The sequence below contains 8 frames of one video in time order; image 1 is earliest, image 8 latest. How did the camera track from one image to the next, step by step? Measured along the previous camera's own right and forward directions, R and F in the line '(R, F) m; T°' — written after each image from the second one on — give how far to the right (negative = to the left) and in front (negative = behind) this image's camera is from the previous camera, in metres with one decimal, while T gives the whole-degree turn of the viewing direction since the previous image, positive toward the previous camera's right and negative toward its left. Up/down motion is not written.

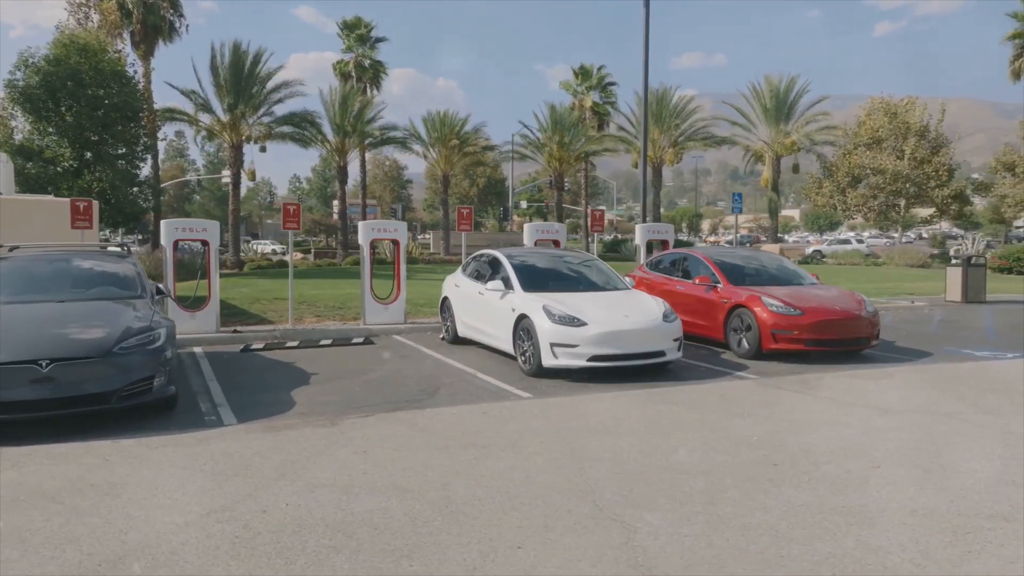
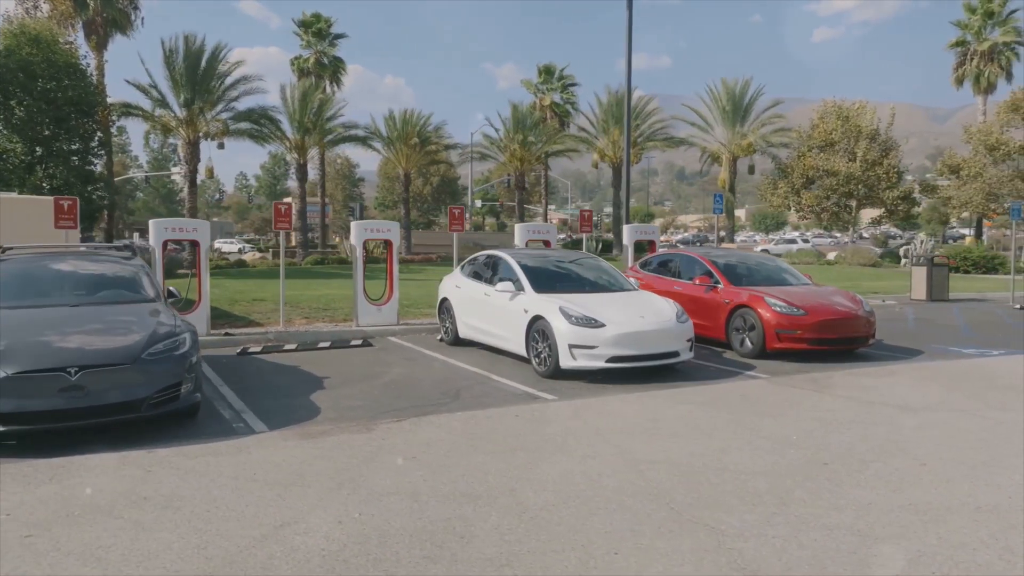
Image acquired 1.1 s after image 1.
(-0.8, +0.1) m; +4°
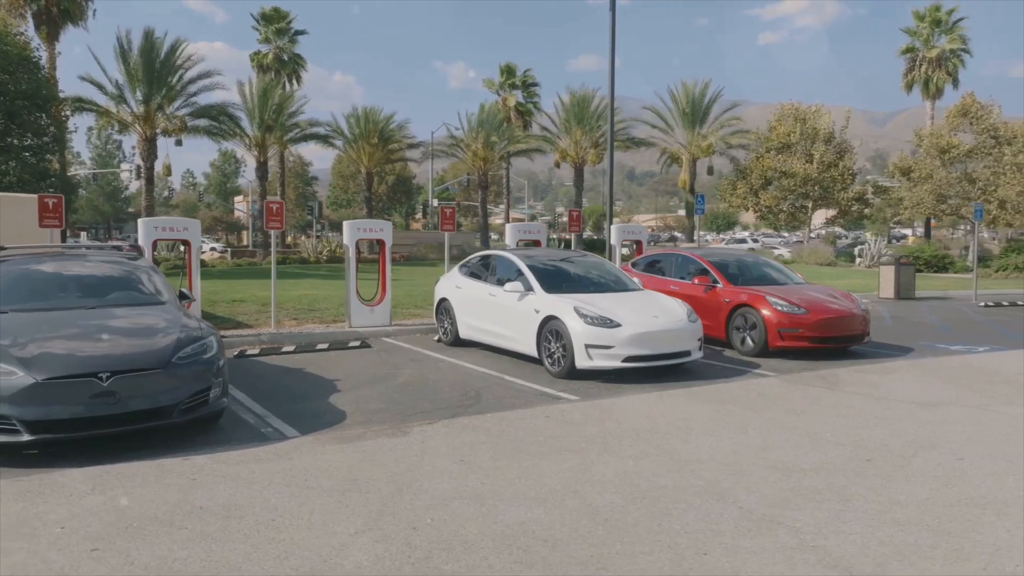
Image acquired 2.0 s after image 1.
(-0.7, +0.1) m; +3°
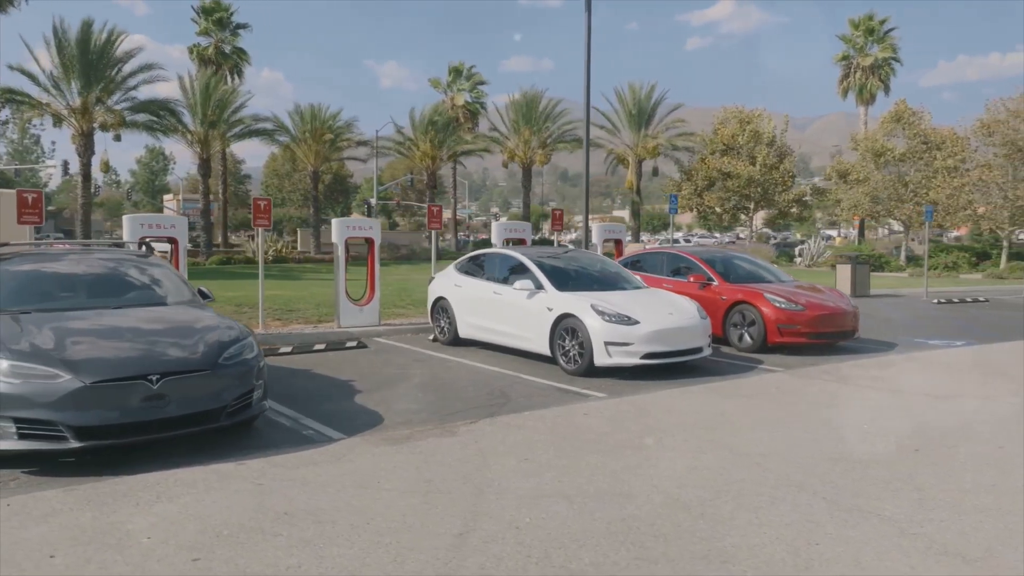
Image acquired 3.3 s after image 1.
(-1.0, +0.1) m; +5°
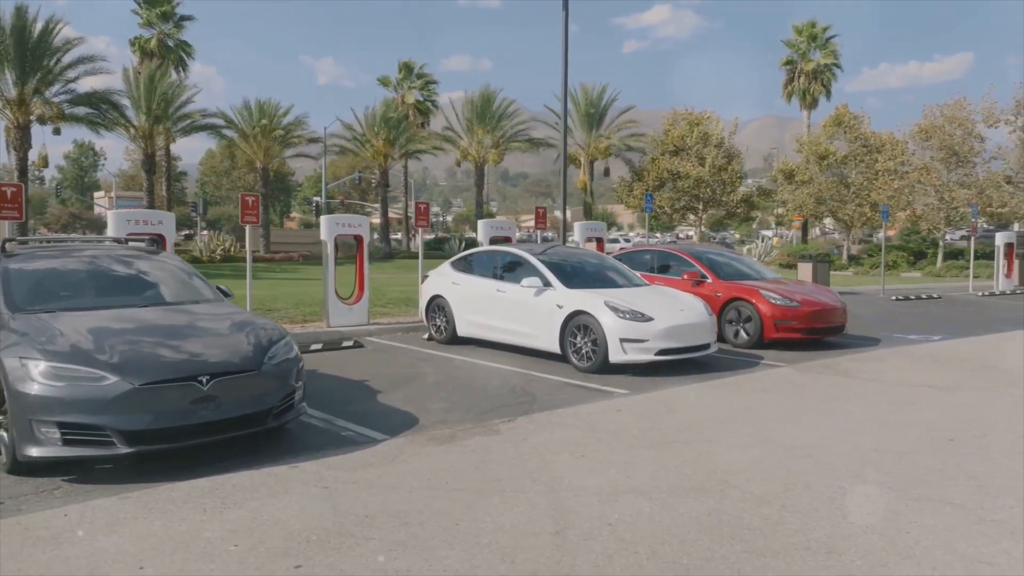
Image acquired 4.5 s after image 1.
(-0.8, +0.1) m; +4°
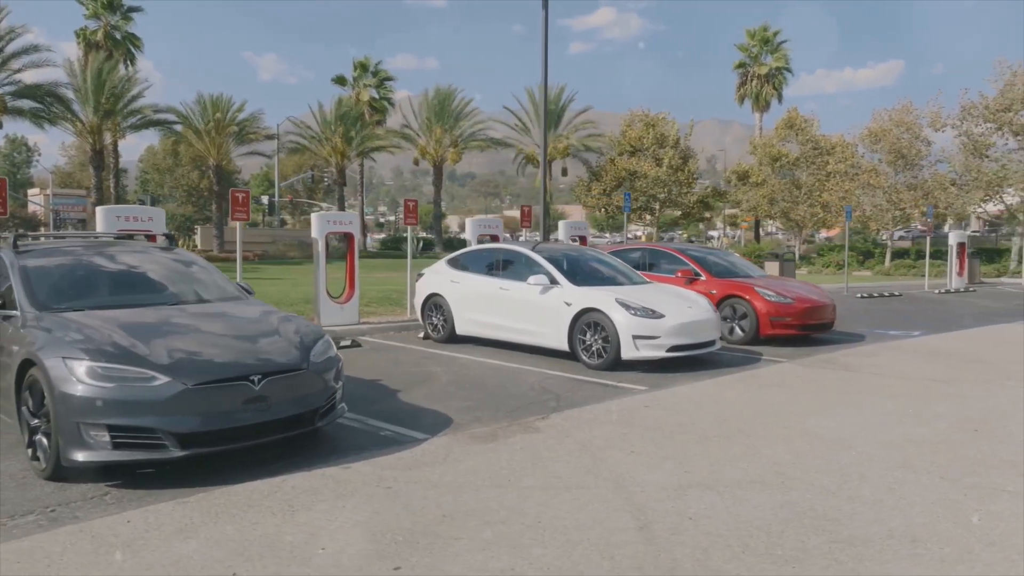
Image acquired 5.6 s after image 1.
(-0.7, +0.1) m; +4°
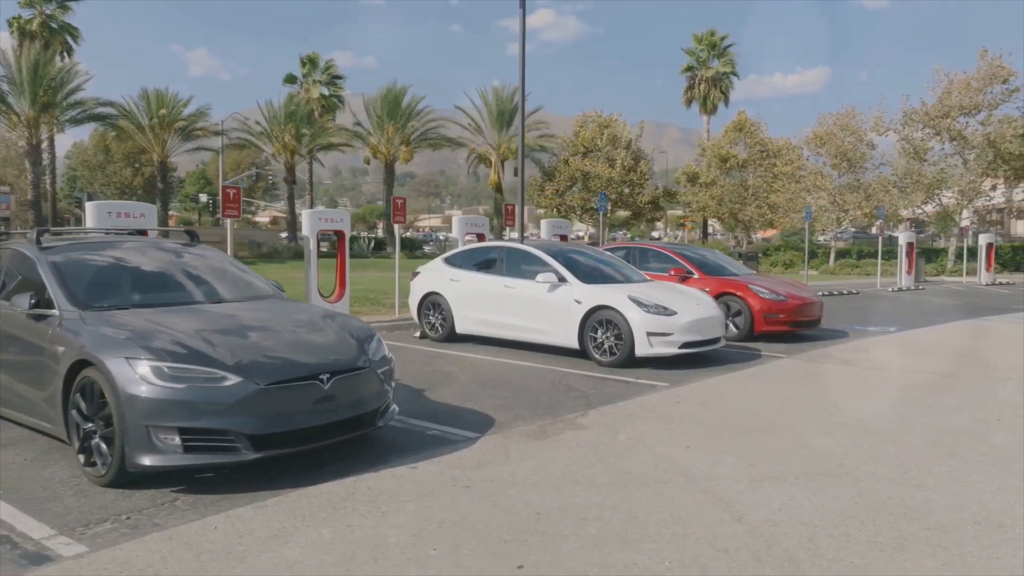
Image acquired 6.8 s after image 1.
(-0.9, +0.1) m; +4°
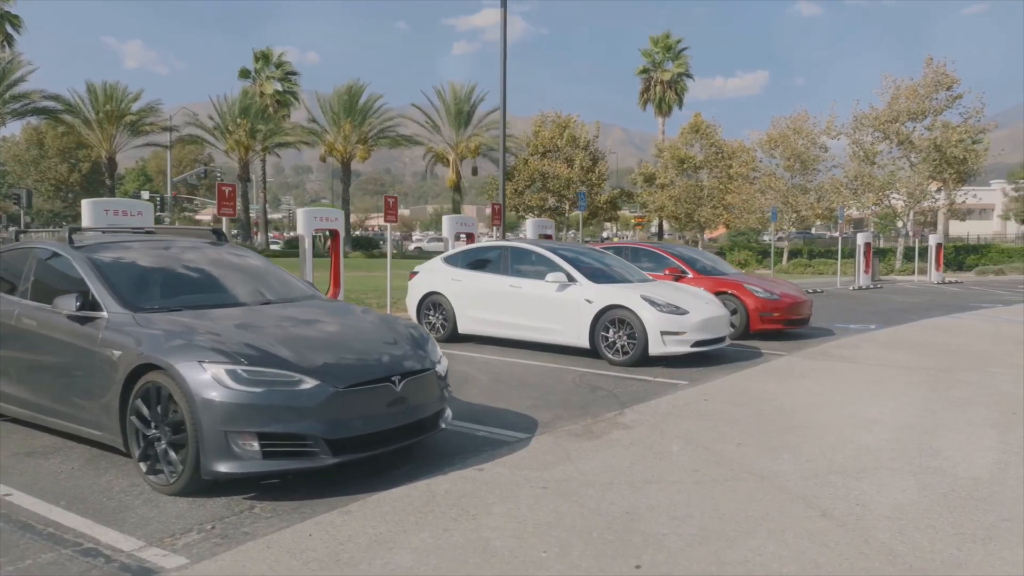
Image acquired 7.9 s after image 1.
(-0.8, 0.0) m; +4°
